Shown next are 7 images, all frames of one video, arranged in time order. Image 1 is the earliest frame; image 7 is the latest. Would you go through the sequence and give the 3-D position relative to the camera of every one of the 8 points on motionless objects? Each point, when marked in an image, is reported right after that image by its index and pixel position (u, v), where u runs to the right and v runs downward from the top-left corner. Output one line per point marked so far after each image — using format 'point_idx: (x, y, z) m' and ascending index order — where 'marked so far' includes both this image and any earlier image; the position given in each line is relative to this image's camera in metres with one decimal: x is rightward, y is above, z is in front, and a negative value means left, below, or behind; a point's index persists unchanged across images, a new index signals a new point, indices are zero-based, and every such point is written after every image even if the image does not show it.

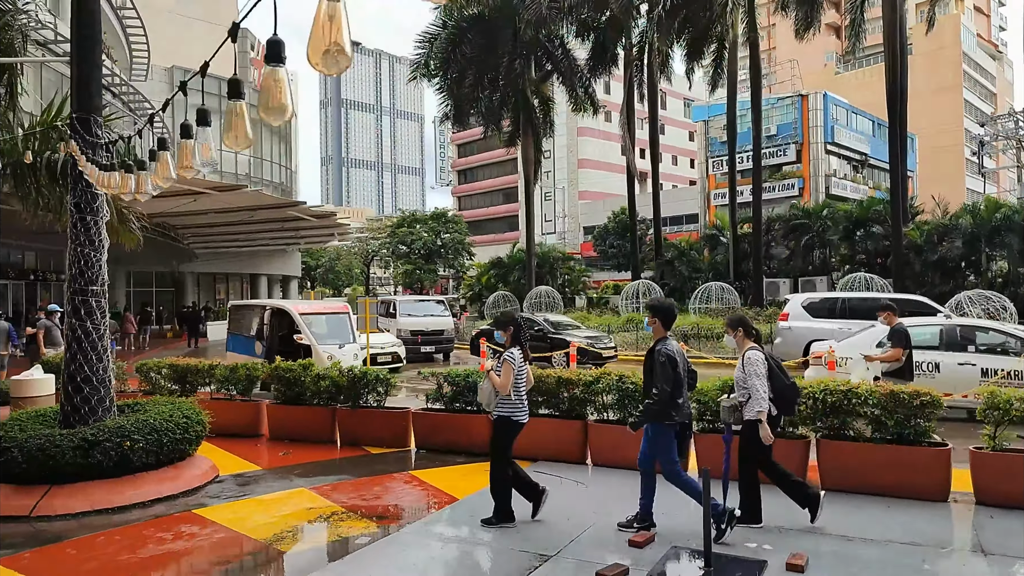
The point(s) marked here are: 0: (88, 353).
0: (-3.8, -0.6, +6.5) m
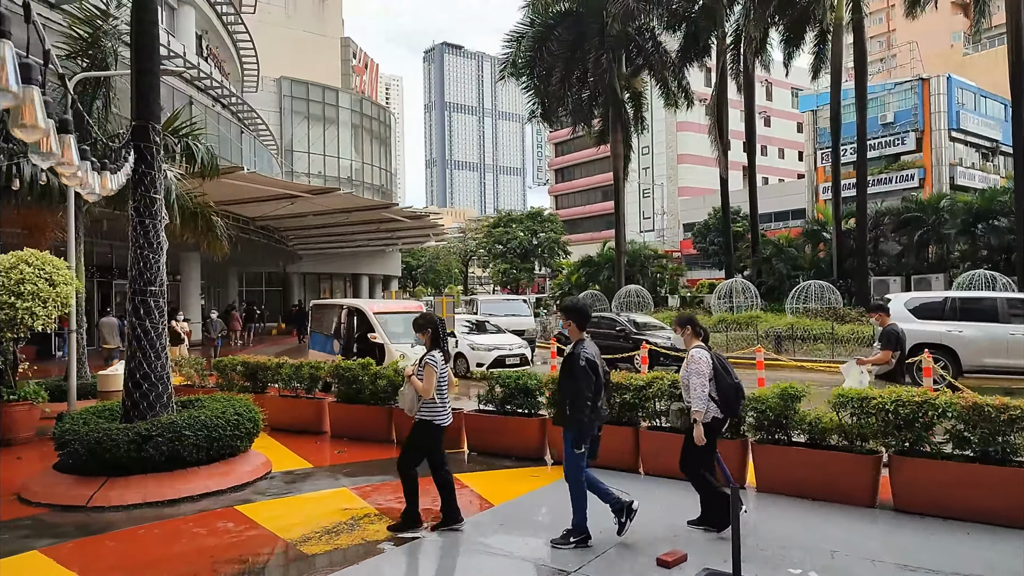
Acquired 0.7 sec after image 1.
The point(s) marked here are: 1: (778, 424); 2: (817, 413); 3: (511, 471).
0: (-3.4, -0.6, +6.8) m
1: (+2.3, -1.2, +6.3) m
2: (+2.6, -1.1, +6.3) m
3: (0.0, -1.9, +7.4) m
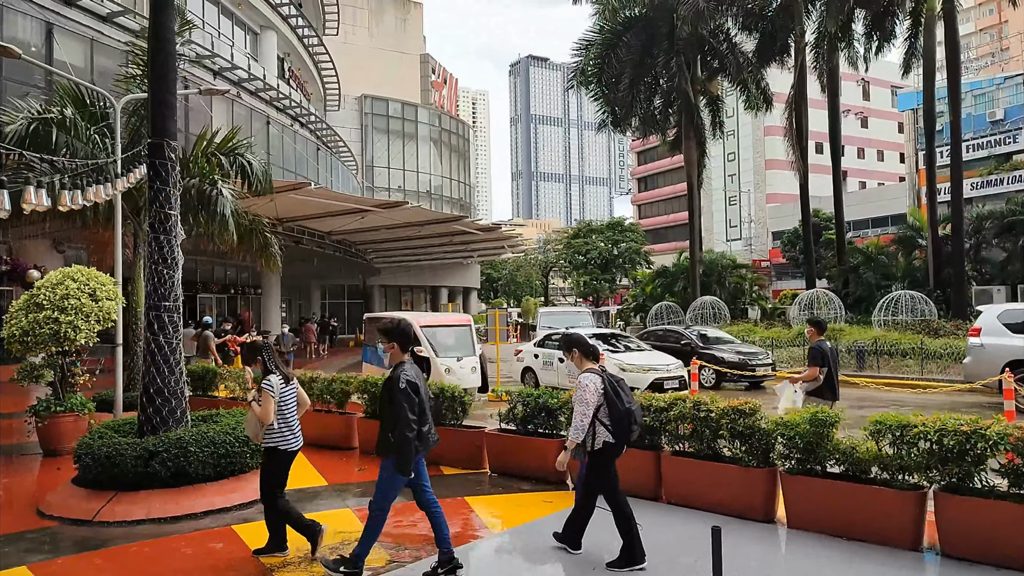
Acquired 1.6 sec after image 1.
0: (-3.3, -0.7, +6.8) m
1: (+2.3, -1.3, +5.7) m
2: (+2.6, -1.2, +5.6) m
3: (+0.2, -2.0, +7.1) m
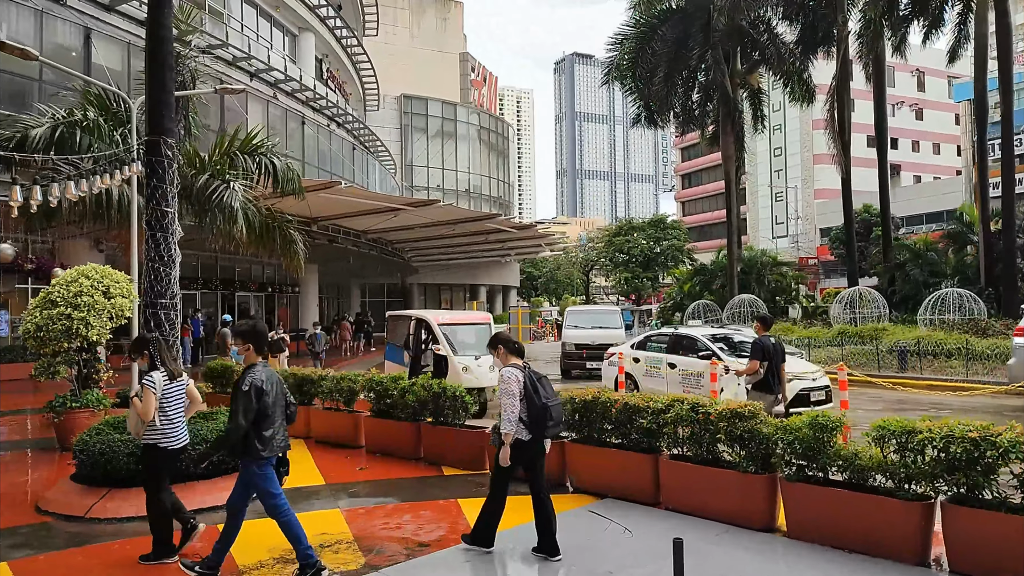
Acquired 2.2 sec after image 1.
0: (-3.3, -0.7, +6.8) m
1: (+2.2, -1.3, +5.4) m
2: (+2.5, -1.1, +5.3) m
3: (+0.1, -2.0, +6.9) m
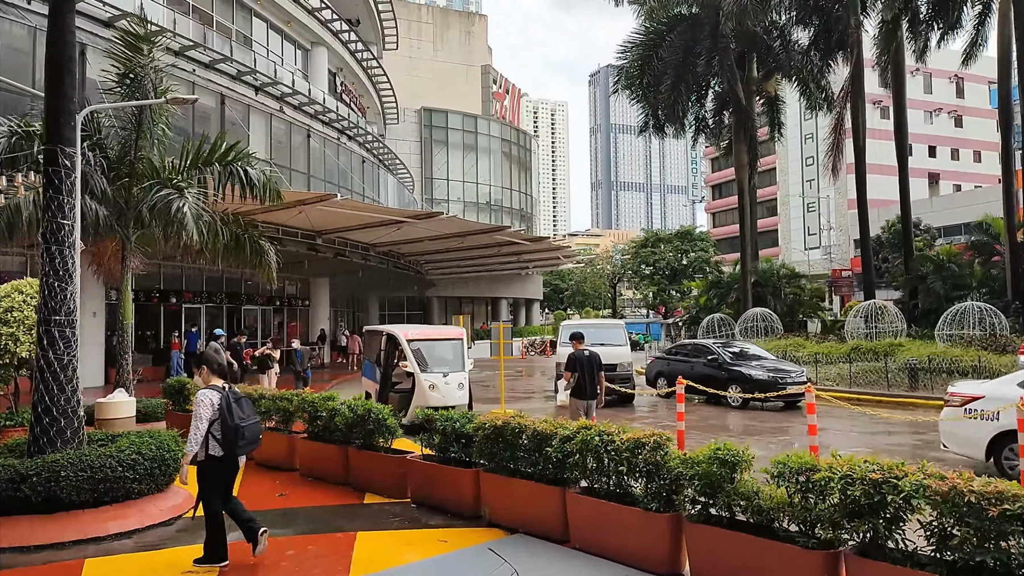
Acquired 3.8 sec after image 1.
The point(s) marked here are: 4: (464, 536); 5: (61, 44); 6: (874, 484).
0: (-4.1, -0.9, +6.5) m
1: (+1.3, -1.4, +4.8) m
2: (+1.6, -1.3, +4.6) m
3: (-0.7, -2.1, +6.4) m
4: (-0.4, -2.1, +6.1) m
5: (-4.2, +2.3, +6.7) m
6: (+2.0, -1.1, +4.0) m
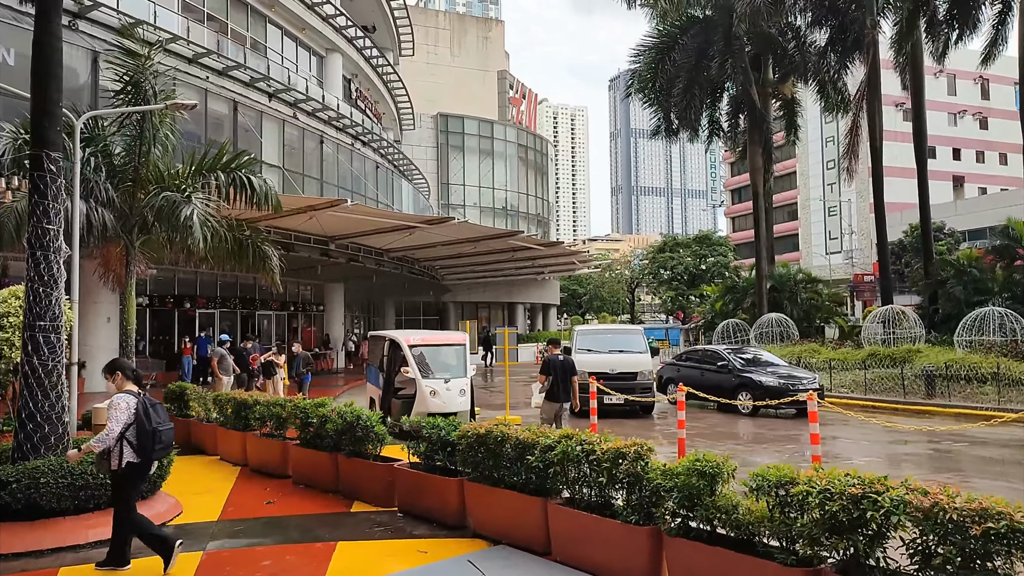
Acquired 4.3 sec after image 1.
0: (-4.3, -0.9, +6.5) m
1: (+1.1, -1.4, +4.6) m
2: (+1.4, -1.3, +4.5) m
3: (-0.8, -2.2, +6.2) m
4: (-0.5, -2.1, +6.0) m
5: (-4.3, +2.2, +6.7) m
6: (+1.8, -1.1, +3.8) m
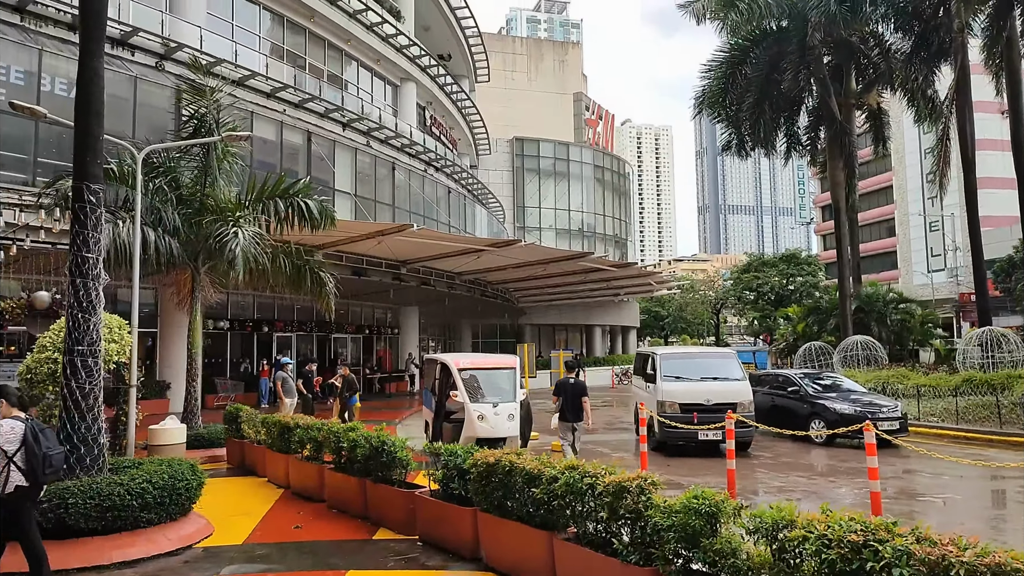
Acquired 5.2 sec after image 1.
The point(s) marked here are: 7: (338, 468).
0: (-4.1, -1.1, +6.8) m
1: (+1.1, -1.6, +4.2) m
2: (+1.3, -1.4, +4.1) m
3: (-0.7, -2.4, +6.1) m
4: (-0.4, -2.3, +5.8) m
5: (-4.1, +1.9, +7.1) m
6: (+1.6, -1.2, +3.4) m
7: (-2.0, -2.1, +8.4) m
